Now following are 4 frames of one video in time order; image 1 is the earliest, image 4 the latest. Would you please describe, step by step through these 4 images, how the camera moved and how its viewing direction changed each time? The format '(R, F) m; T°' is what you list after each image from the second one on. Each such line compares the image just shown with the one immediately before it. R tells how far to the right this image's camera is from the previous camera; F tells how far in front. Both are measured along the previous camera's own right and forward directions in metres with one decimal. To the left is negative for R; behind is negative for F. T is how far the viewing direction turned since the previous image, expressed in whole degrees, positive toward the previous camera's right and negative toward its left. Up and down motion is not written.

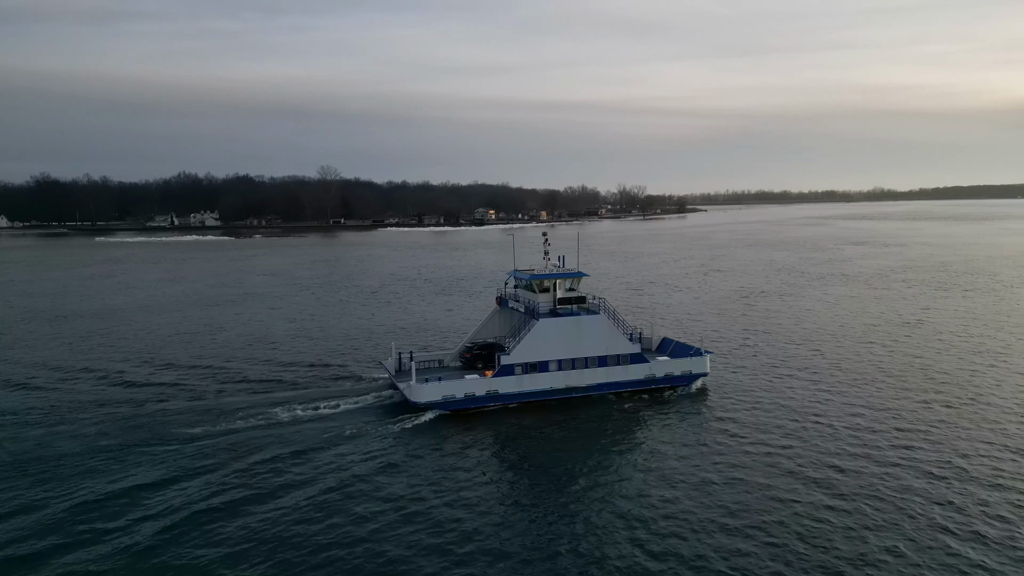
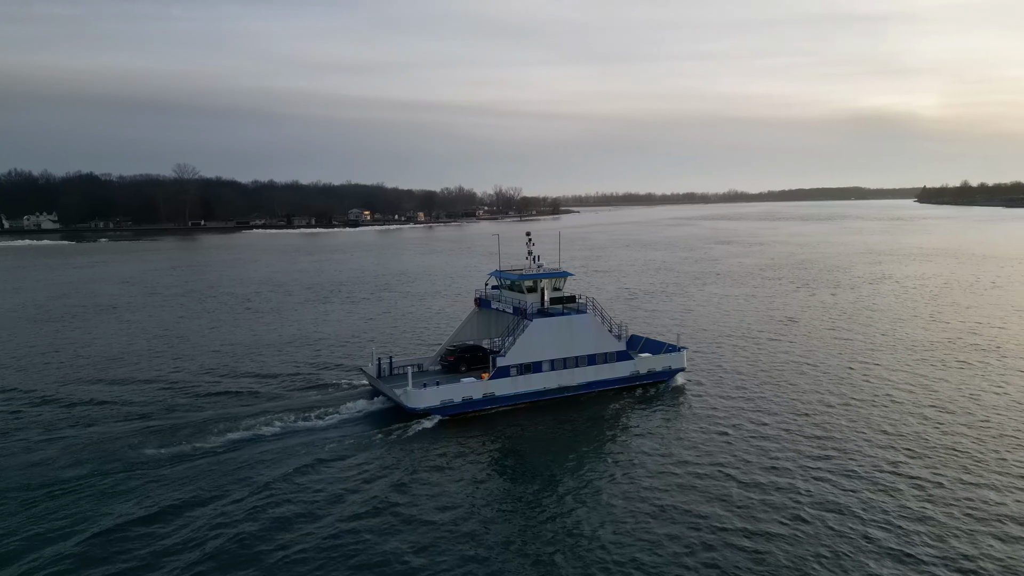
(-1.2, +0.4) m; +10°
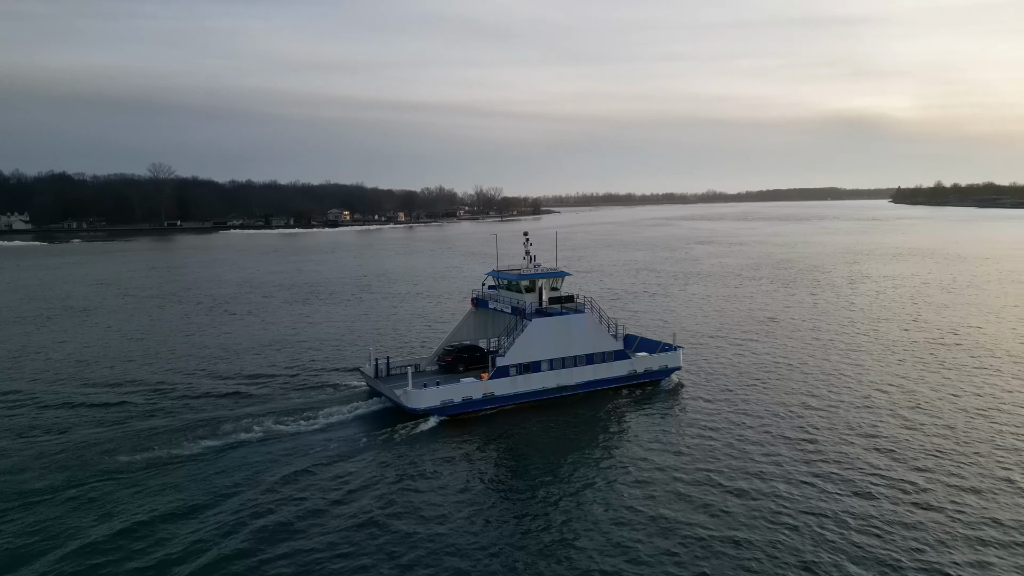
(+1.1, 0.0) m; -7°
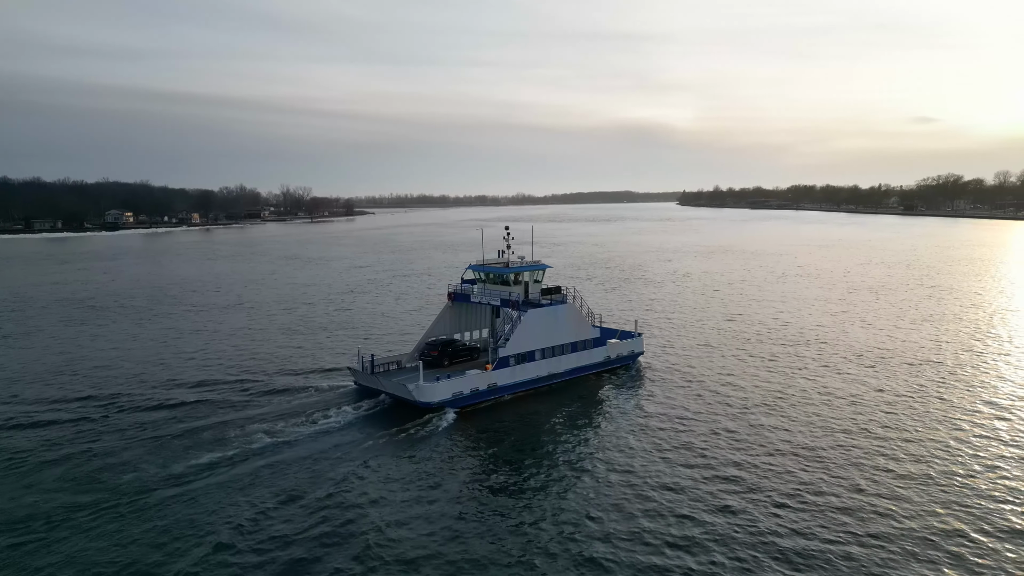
(-1.9, +0.1) m; +14°
